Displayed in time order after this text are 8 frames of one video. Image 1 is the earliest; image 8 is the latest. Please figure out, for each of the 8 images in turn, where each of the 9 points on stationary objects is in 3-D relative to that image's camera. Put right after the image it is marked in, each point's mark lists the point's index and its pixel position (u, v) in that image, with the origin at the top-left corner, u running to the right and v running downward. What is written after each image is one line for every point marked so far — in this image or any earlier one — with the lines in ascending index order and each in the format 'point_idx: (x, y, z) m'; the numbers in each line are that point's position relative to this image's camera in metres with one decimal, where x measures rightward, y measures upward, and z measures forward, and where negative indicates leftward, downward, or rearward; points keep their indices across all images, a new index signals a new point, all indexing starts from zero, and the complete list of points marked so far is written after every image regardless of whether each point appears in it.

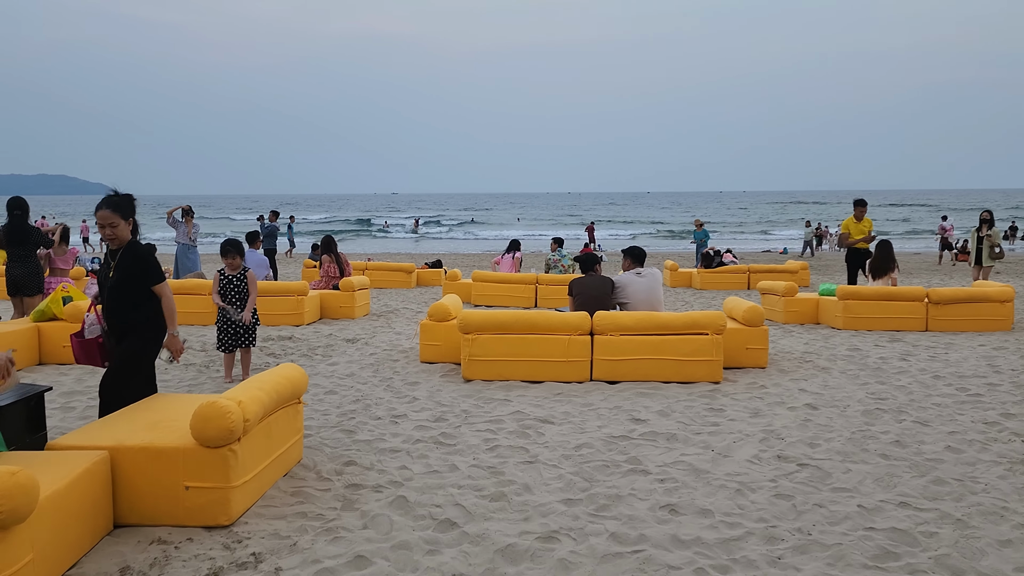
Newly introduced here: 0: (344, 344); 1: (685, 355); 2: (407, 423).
0: (-1.6, -0.5, +8.0) m
1: (+1.3, -0.5, +6.0) m
2: (-0.6, -0.8, +4.9) m
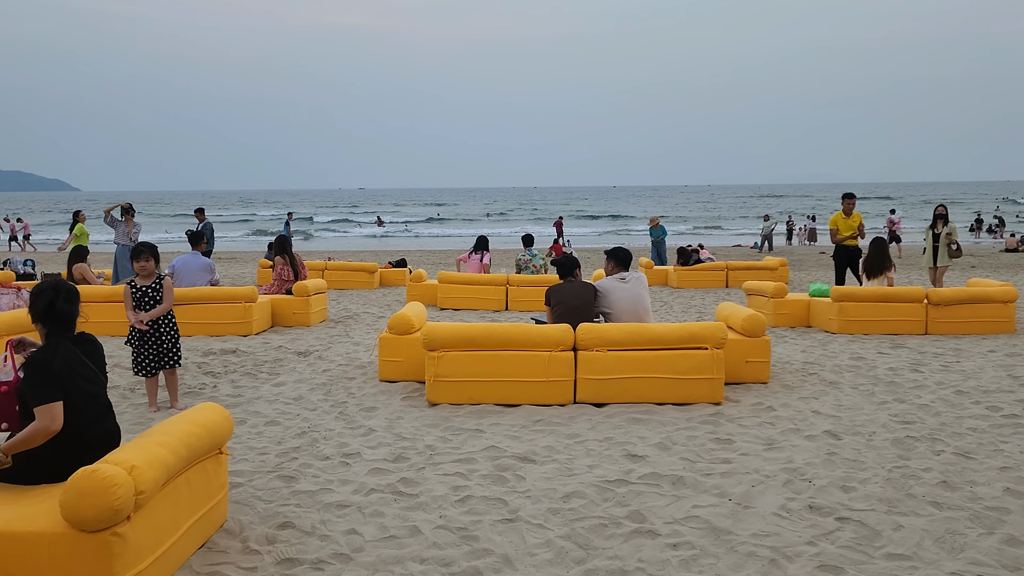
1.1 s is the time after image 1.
0: (-1.9, -0.6, +7.2) m
1: (+1.1, -0.5, +5.2) m
2: (-0.8, -0.9, +4.1) m
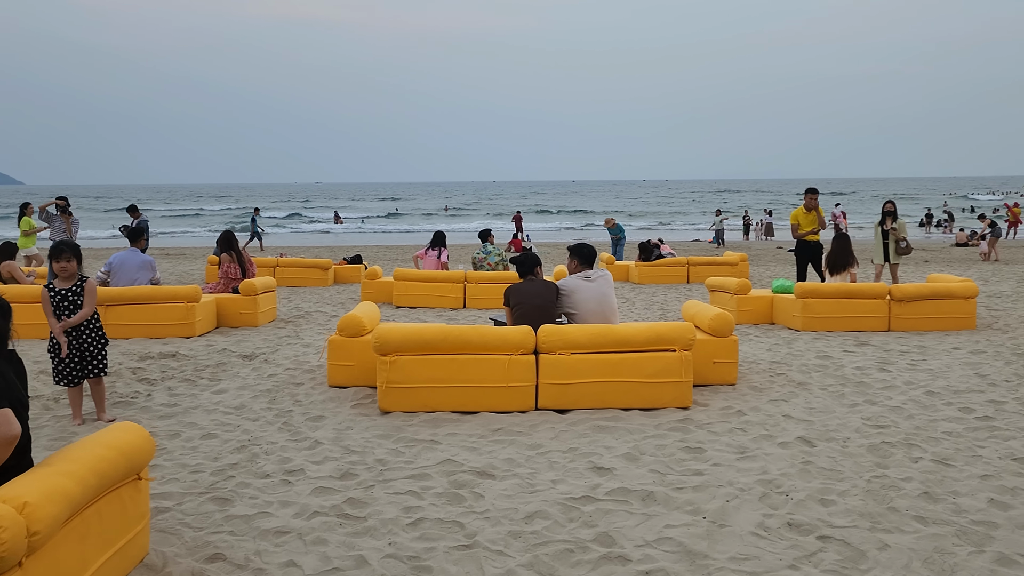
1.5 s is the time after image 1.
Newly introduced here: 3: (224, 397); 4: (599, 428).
0: (-2.2, -0.6, +6.8) m
1: (+0.8, -0.5, +5.0) m
2: (-1.0, -0.9, +3.8) m
3: (-1.9, -0.7, +5.5) m
4: (+0.5, -0.8, +4.6) m
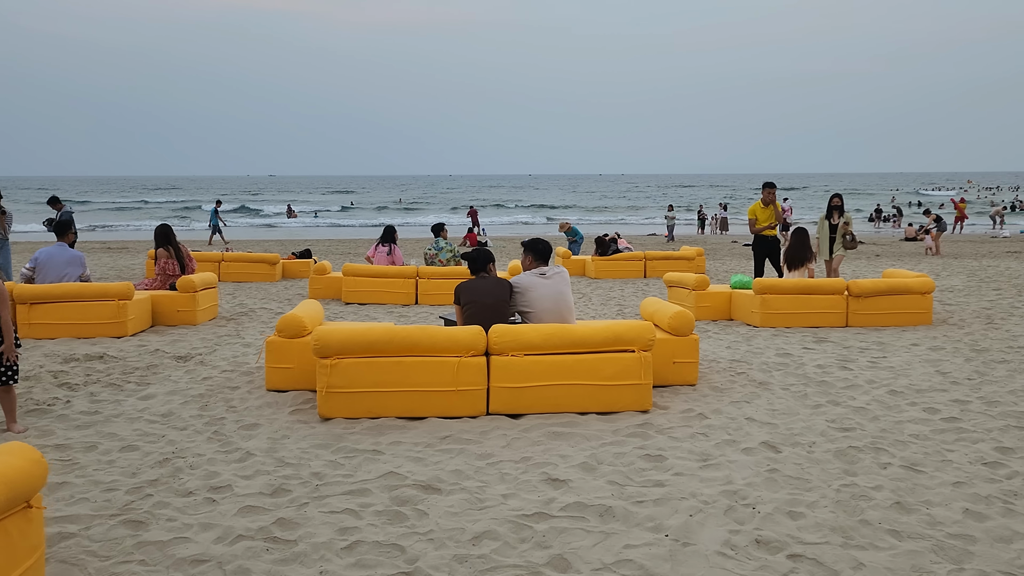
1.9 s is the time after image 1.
0: (-2.6, -0.6, +6.3) m
1: (+0.5, -0.5, +4.7) m
2: (-1.2, -0.9, +3.4) m
3: (-2.2, -0.7, +5.1) m
4: (+0.2, -0.8, +4.3) m
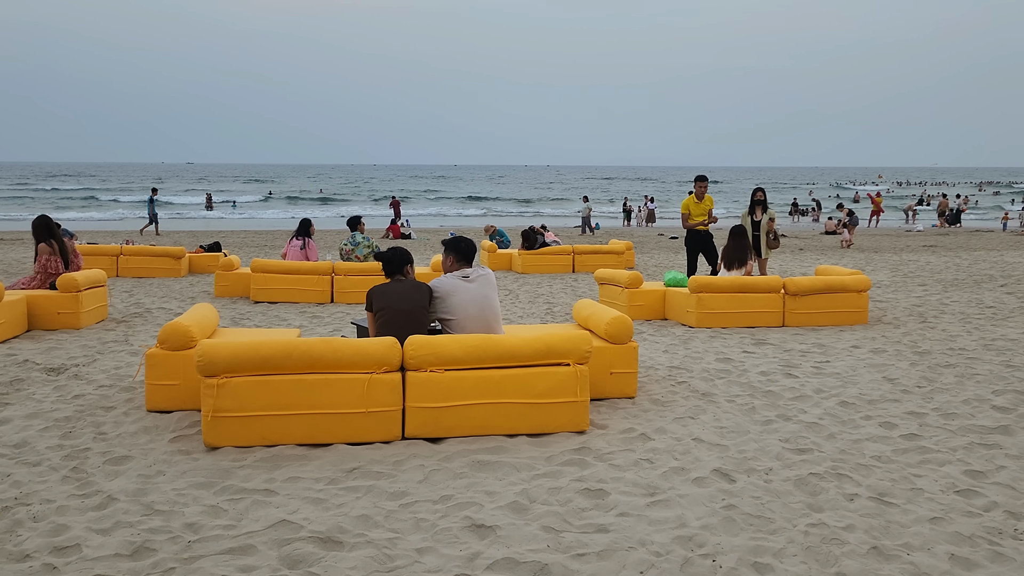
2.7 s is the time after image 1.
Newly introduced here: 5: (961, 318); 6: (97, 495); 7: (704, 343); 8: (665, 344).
0: (-3.2, -0.6, +5.5) m
1: (+0.1, -0.6, +4.2) m
2: (-1.5, -0.9, +2.8) m
3: (-2.6, -0.7, +4.3) m
4: (-0.2, -0.8, +3.7) m
5: (+4.7, -0.3, +8.7) m
6: (-1.7, -0.9, +3.4) m
7: (+1.6, -0.5, +7.0) m
8: (+1.3, -0.5, +6.9) m
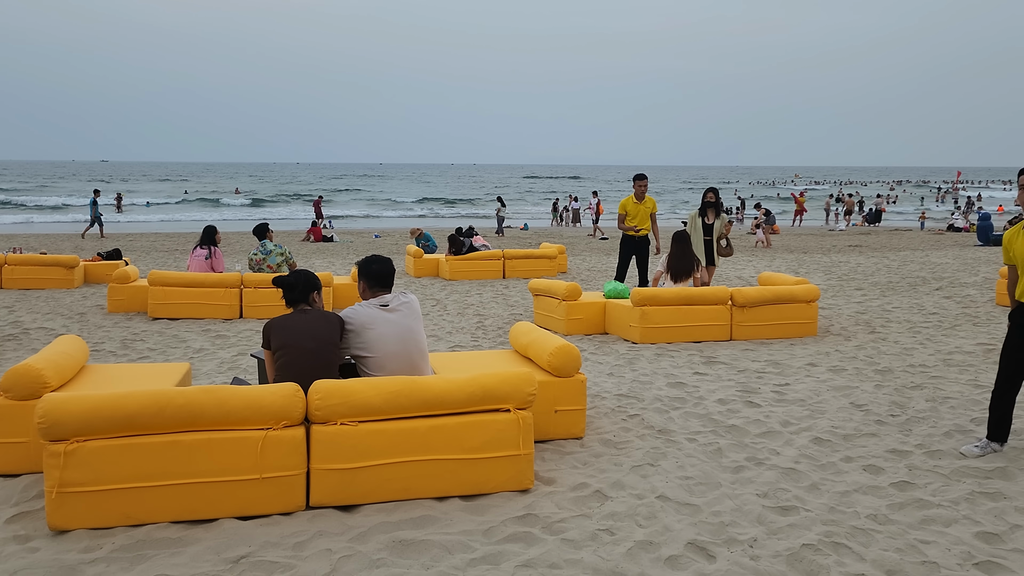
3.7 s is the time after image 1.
0: (-3.6, -0.8, +4.5) m
1: (-0.2, -0.7, +3.5) m
2: (-1.6, -1.1, +1.9) m
3: (-2.9, -0.9, +3.3) m
4: (-0.4, -0.9, +3.0) m
5: (+4.0, -0.4, +8.4) m
6: (-1.9, -1.0, +2.5) m
7: (+1.1, -0.6, +6.4) m
8: (+0.7, -0.6, +6.3) m
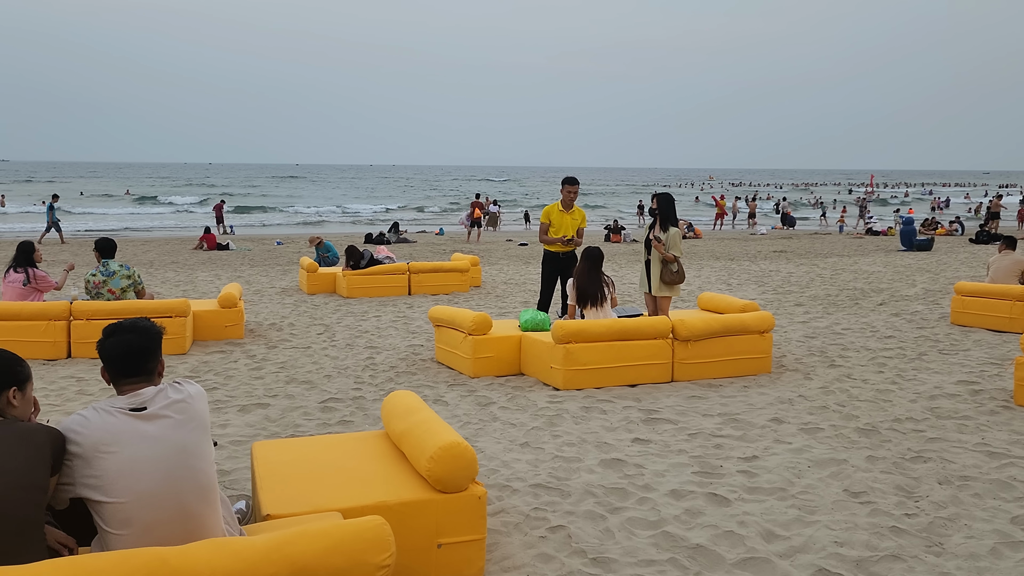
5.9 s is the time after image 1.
0: (-4.0, -1.0, +2.7) m
1: (-0.6, -0.9, +2.0) m
2: (-1.9, -1.3, +0.3) m
3: (-3.3, -1.2, +1.5) m
4: (-0.8, -1.2, +1.5) m
5: (+3.1, -0.6, +7.2) m
6: (-2.2, -1.3, +0.9) m
7: (+0.4, -0.8, +5.0) m
8: (+0.1, -0.8, +4.9) m
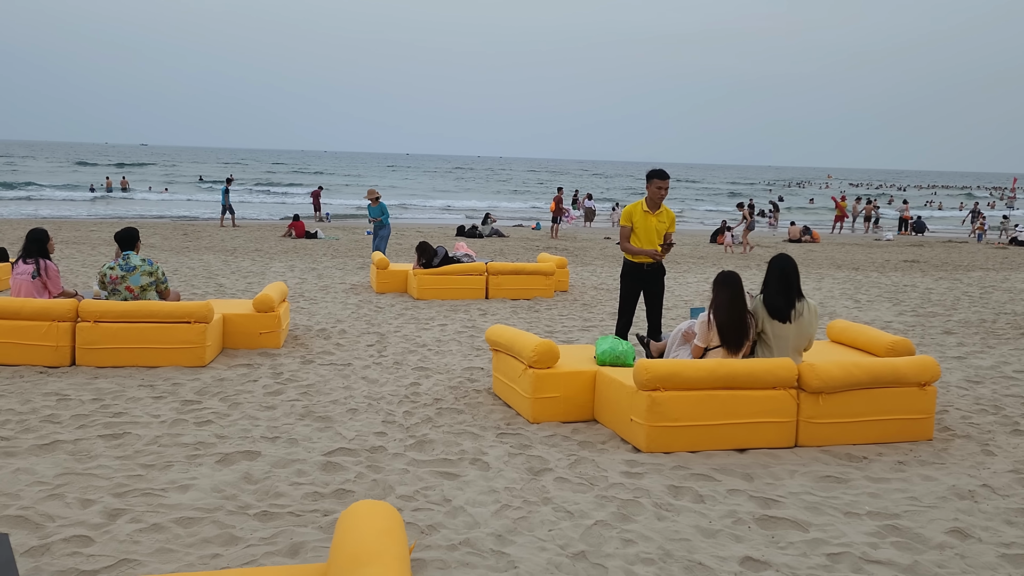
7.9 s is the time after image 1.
0: (-4.1, -1.0, +1.7) m
1: (-0.7, -1.1, +0.6) m
2: (-2.2, -1.4, -0.9) m
3: (-3.5, -1.2, +0.5) m
4: (-1.0, -1.3, +0.1) m
5: (+3.6, -0.9, +5.4) m
6: (-2.5, -1.3, -0.3) m
7: (+0.6, -1.0, +3.5) m
8: (+0.3, -1.0, +3.4) m
